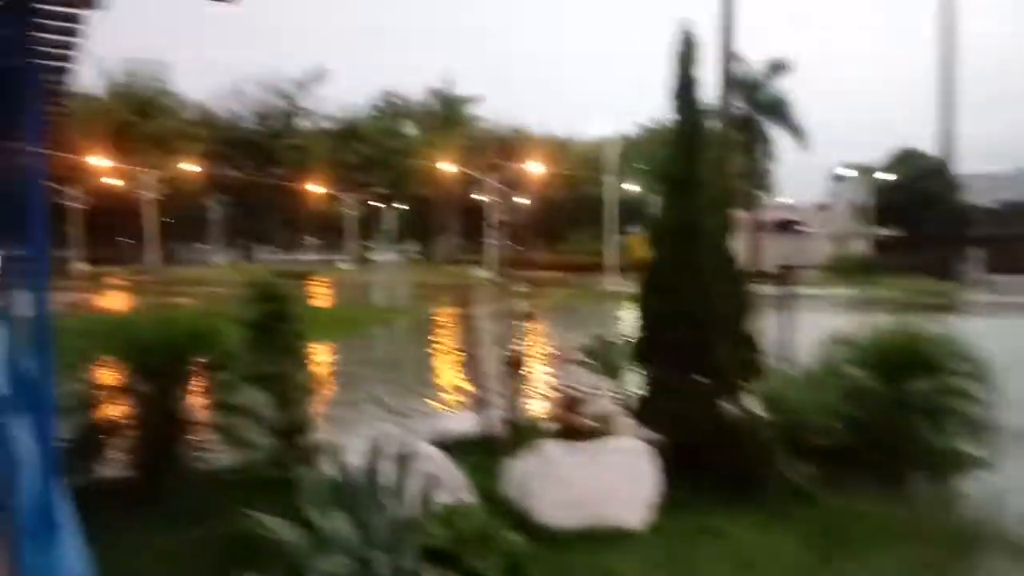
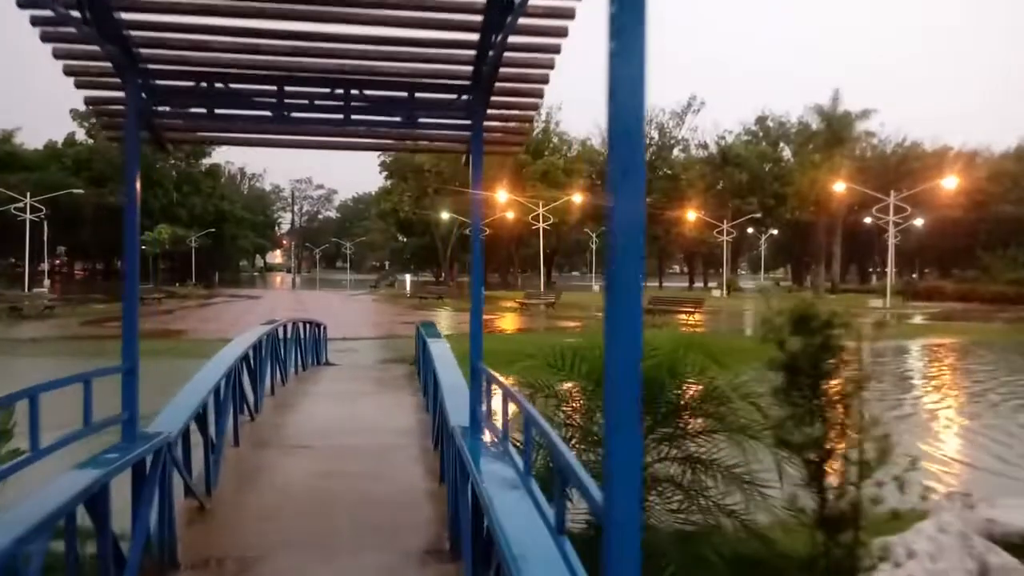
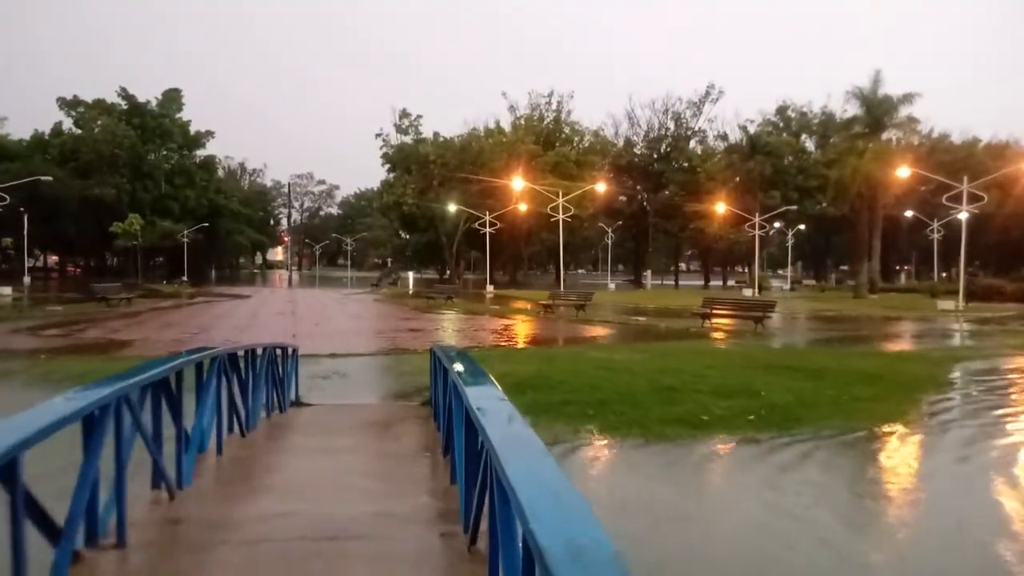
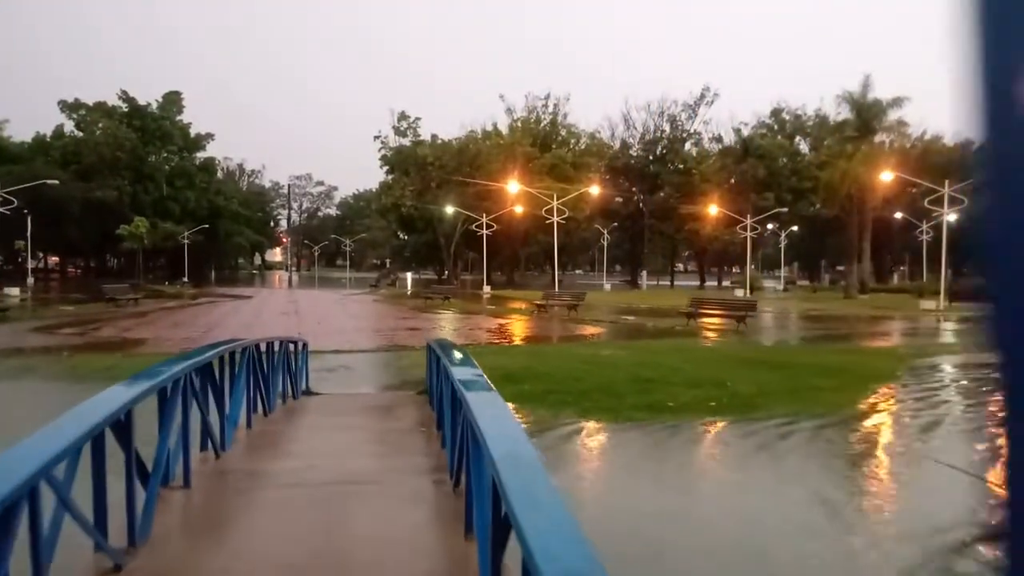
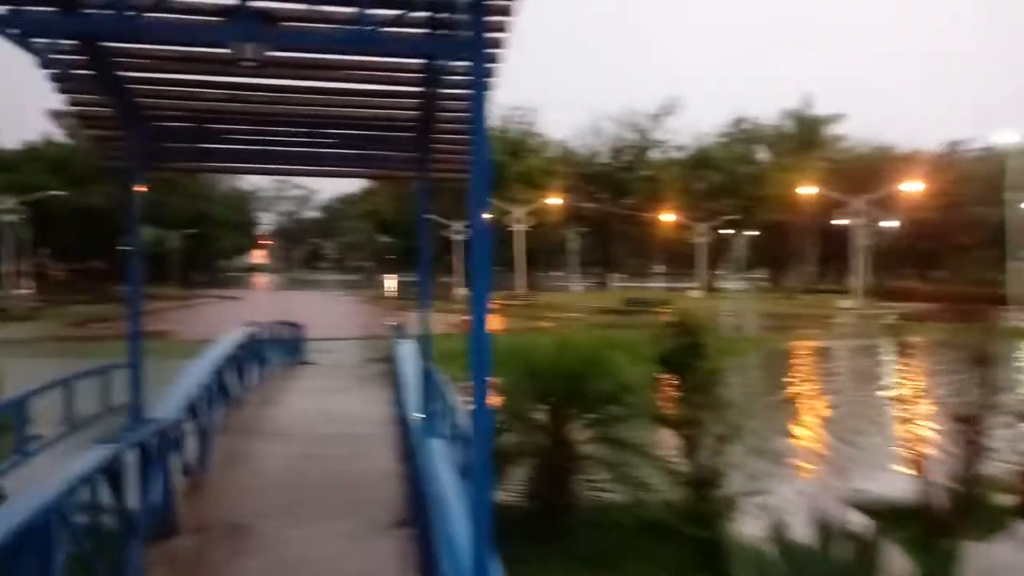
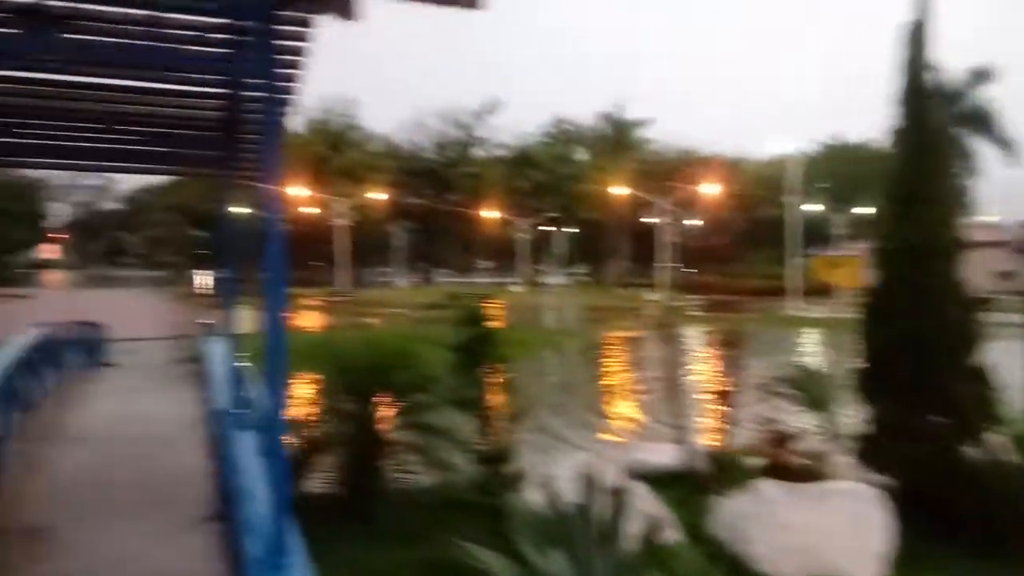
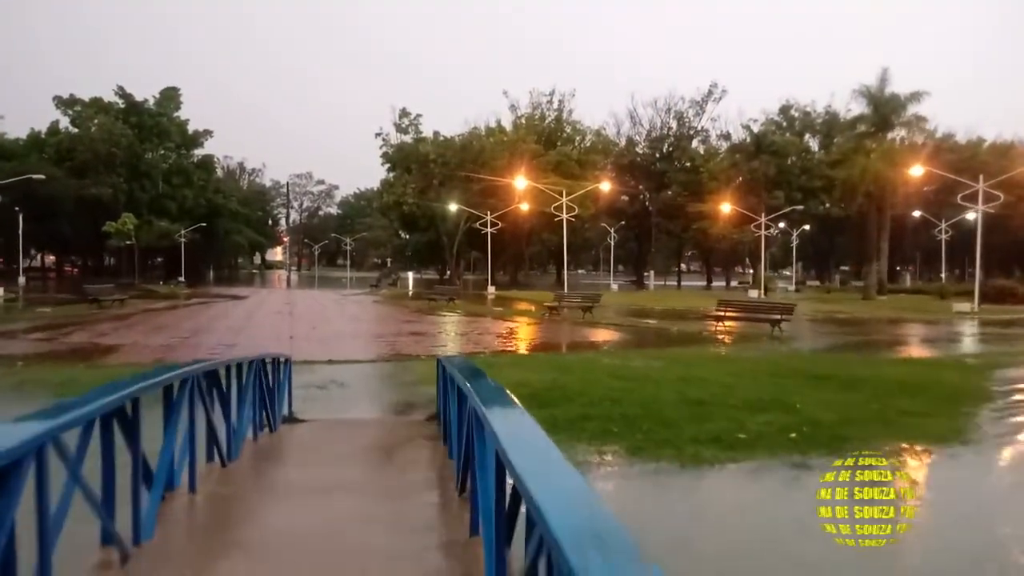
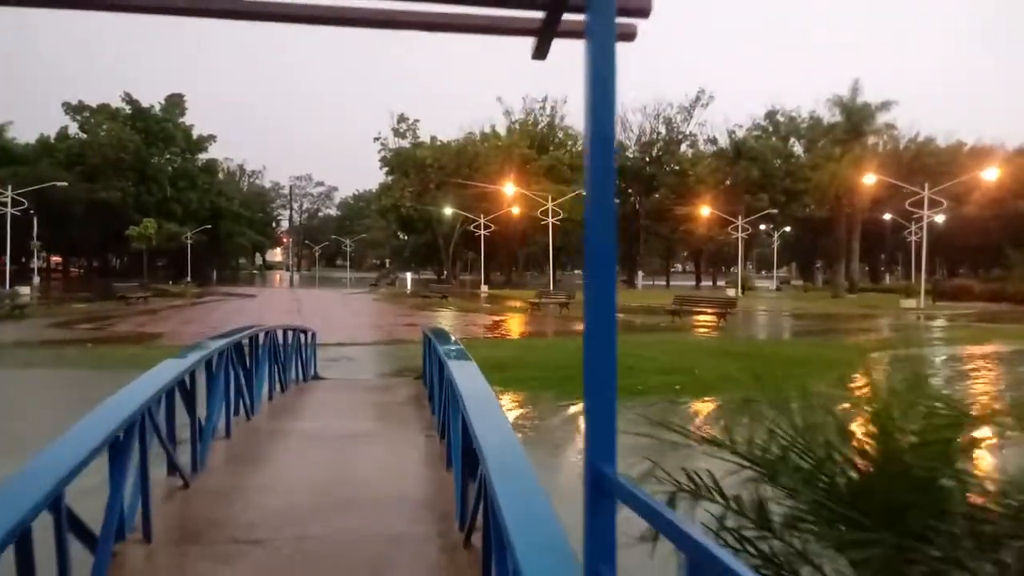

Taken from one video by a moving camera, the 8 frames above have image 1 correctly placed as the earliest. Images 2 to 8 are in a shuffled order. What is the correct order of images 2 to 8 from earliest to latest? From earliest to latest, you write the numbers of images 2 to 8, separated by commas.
6, 5, 2, 8, 4, 3, 7
